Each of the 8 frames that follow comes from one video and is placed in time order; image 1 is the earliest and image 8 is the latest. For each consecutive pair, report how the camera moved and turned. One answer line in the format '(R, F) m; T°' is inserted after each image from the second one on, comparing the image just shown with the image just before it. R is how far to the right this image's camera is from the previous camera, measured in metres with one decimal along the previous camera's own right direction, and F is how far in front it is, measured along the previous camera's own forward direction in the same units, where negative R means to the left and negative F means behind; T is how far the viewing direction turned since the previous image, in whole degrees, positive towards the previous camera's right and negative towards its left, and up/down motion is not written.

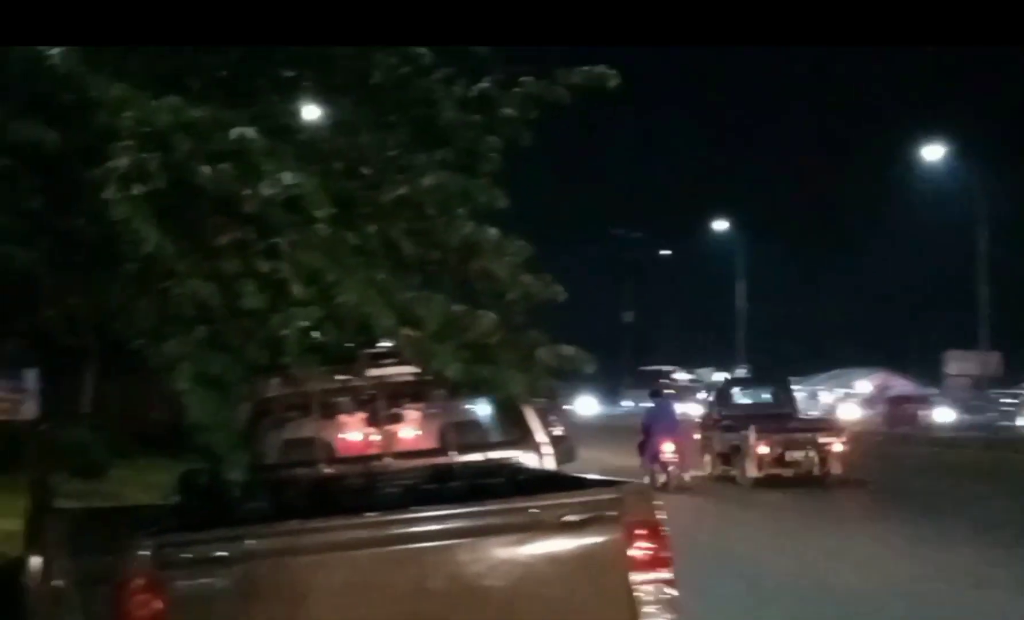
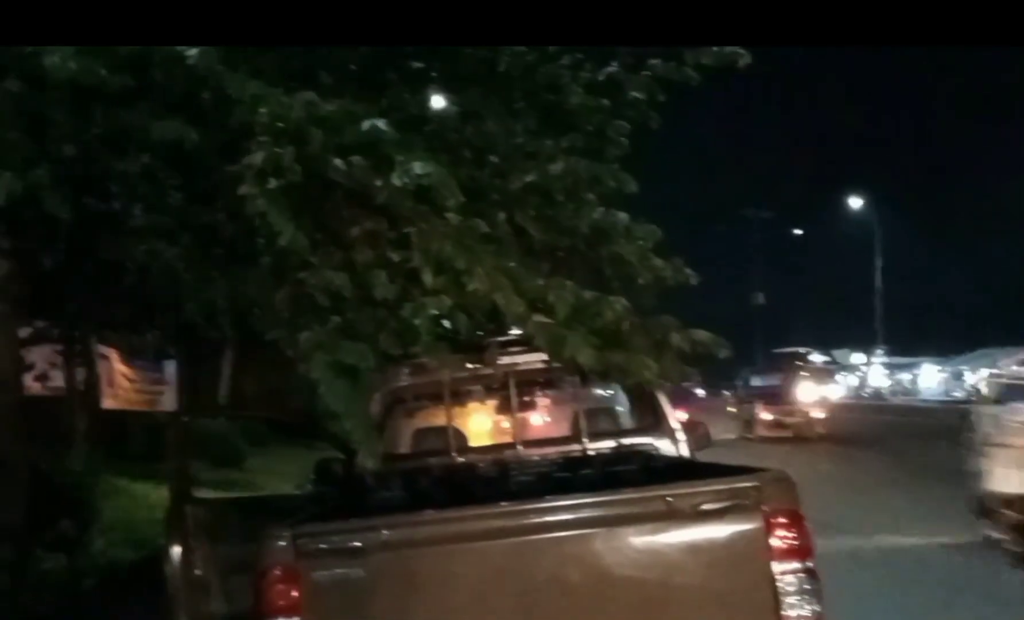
(-0.1, +0.1) m; -7°
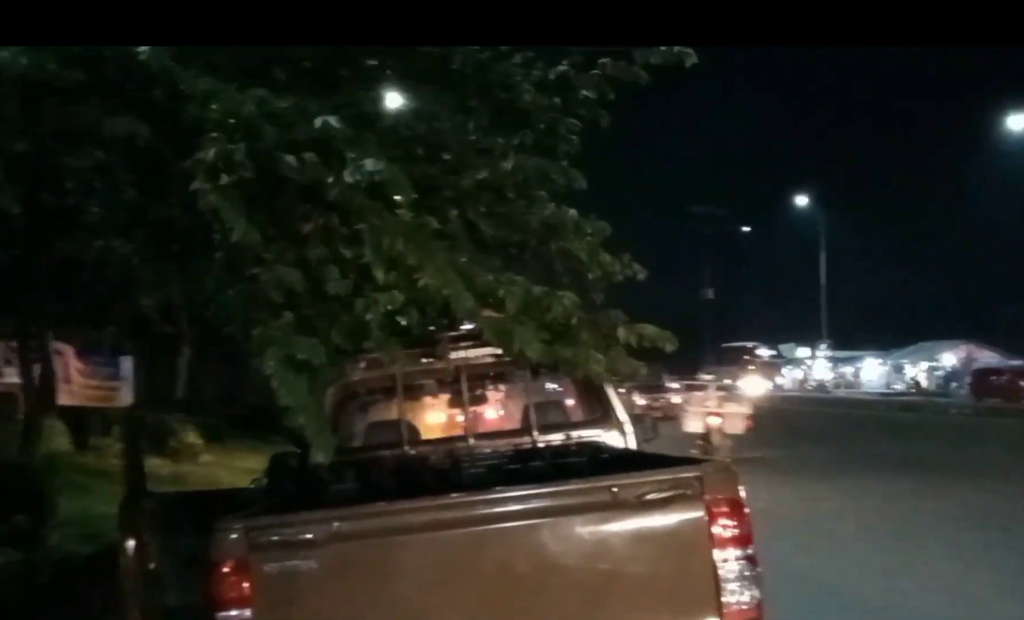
(+0.2, -0.2) m; +2°
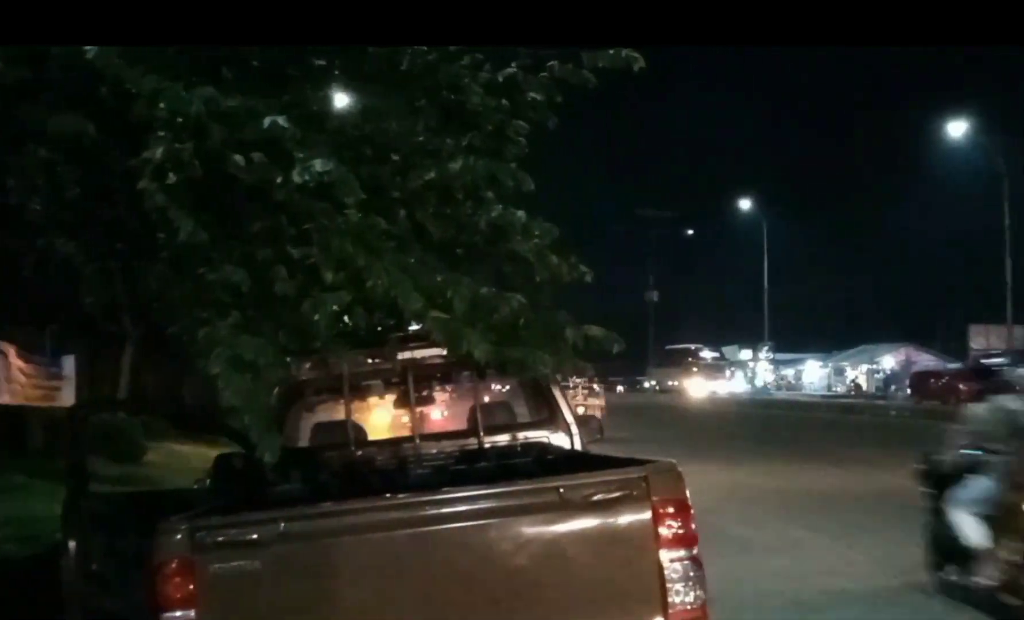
(+0.2, 0.0) m; +2°
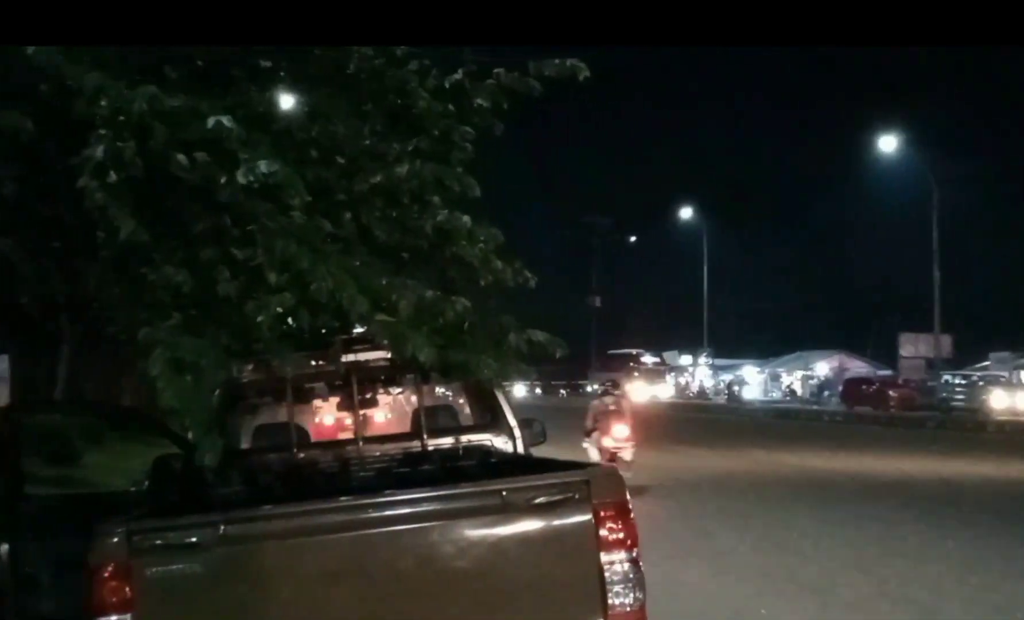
(-0.1, -0.1) m; +4°
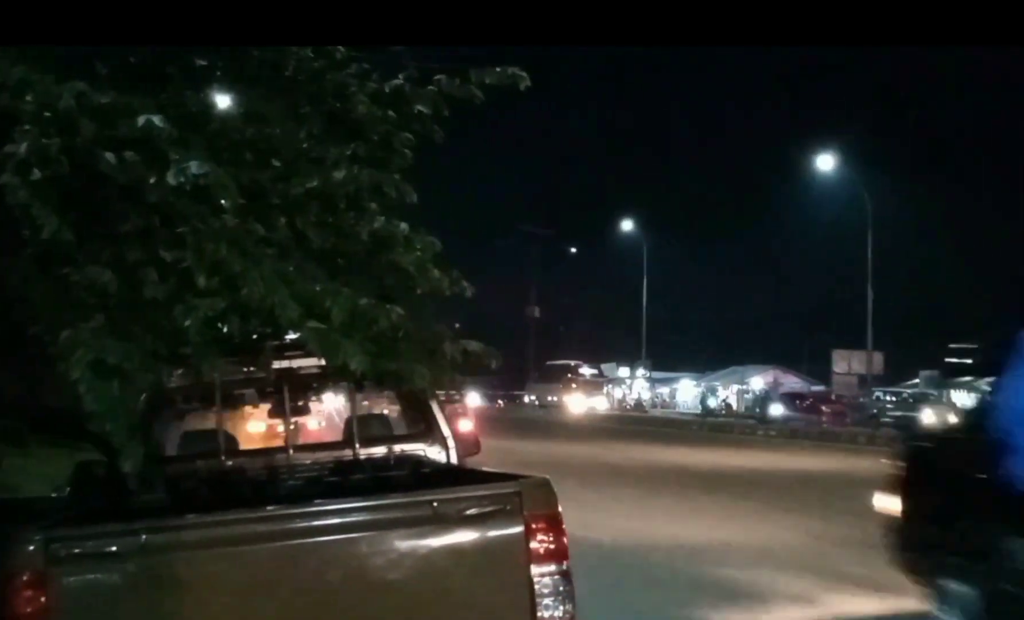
(+0.1, +0.1) m; +3°
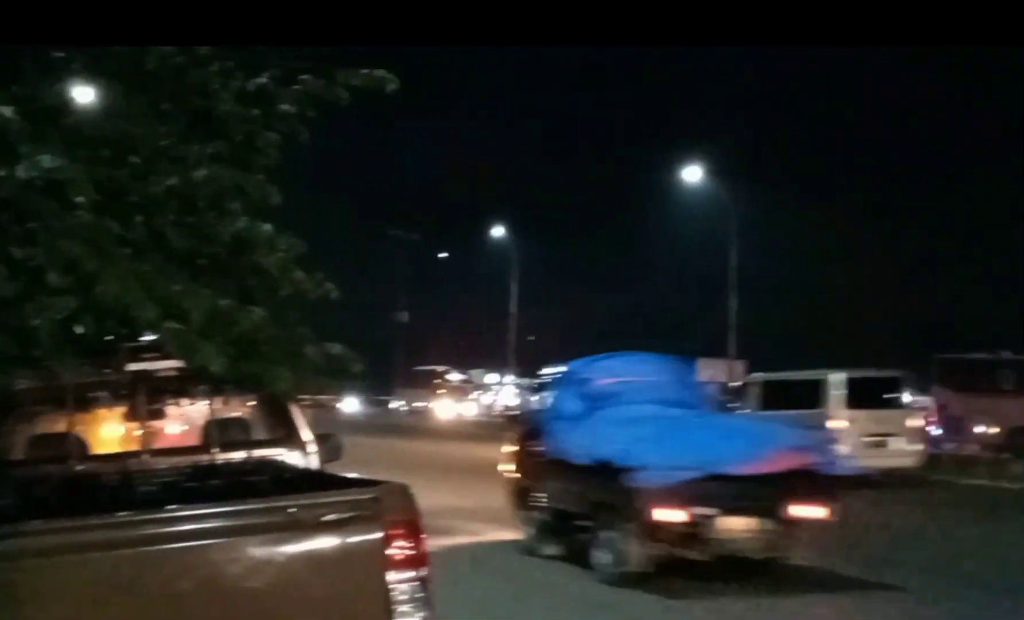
(+0.6, 0.0) m; +4°
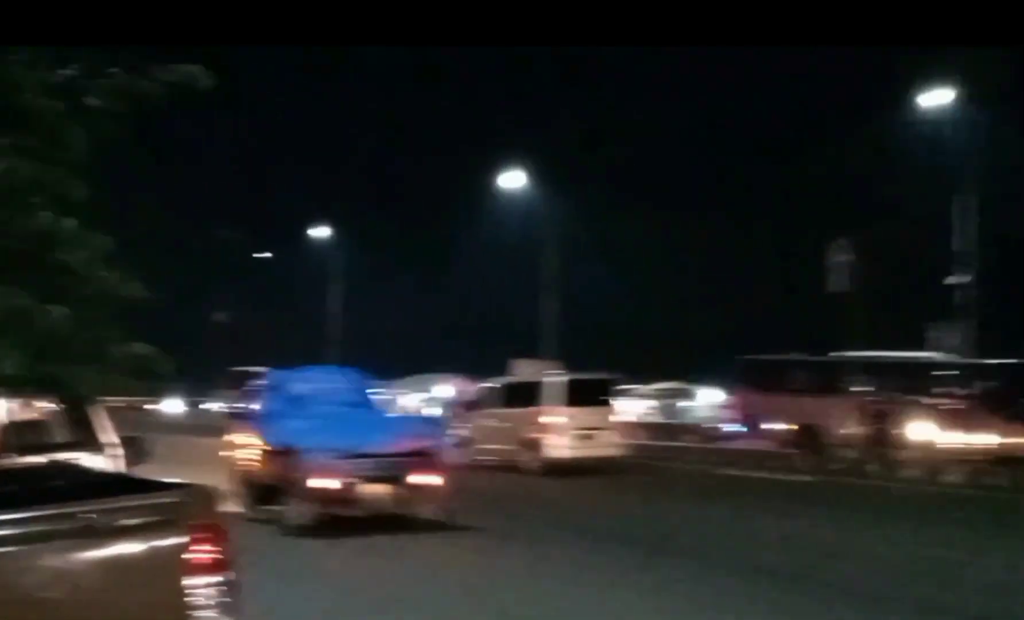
(+0.7, -0.1) m; +6°
